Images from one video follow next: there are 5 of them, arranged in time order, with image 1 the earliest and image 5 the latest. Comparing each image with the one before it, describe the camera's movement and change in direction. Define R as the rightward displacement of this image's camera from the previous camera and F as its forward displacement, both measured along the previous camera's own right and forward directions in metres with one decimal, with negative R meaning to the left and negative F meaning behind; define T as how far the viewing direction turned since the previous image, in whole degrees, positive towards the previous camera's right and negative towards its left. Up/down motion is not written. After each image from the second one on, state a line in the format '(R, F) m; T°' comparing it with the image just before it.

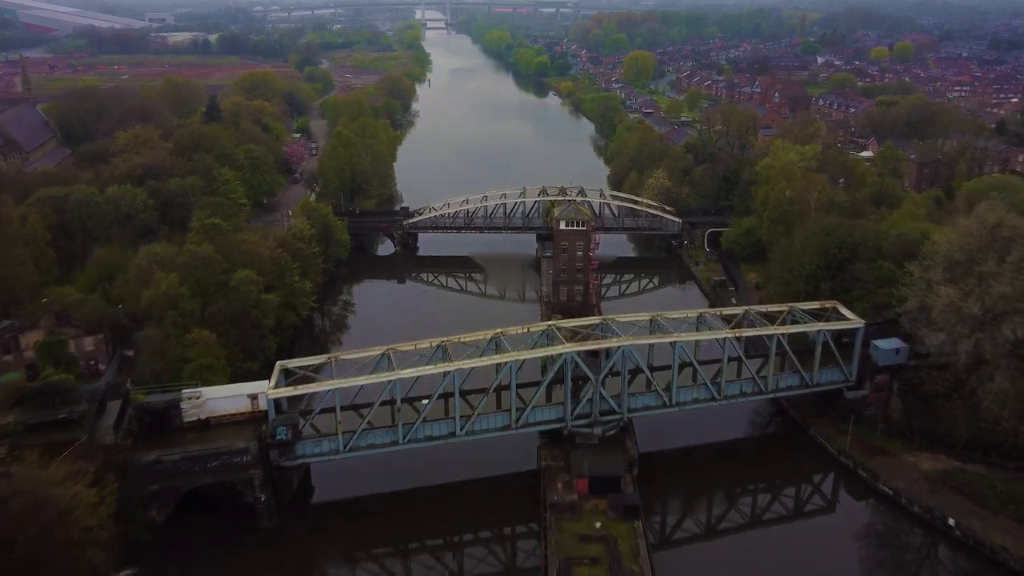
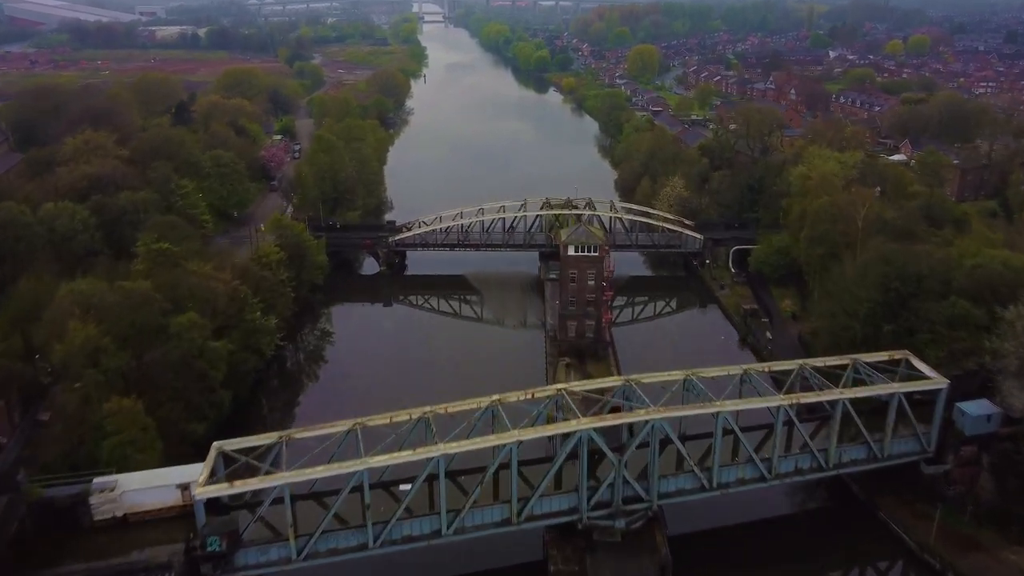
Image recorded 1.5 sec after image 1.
(0.0, +4.7) m; 0°
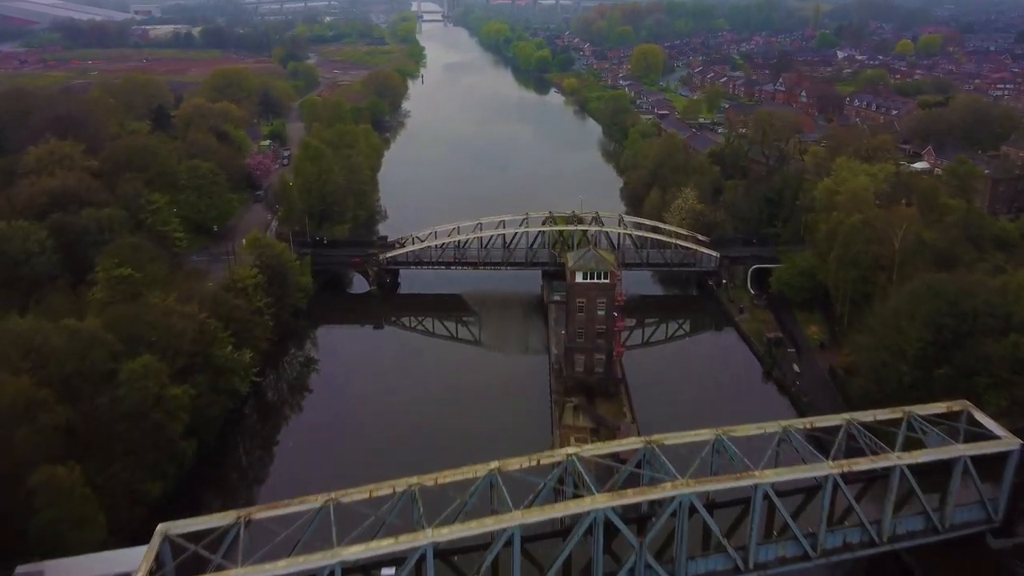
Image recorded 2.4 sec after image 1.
(0.0, +2.8) m; 0°
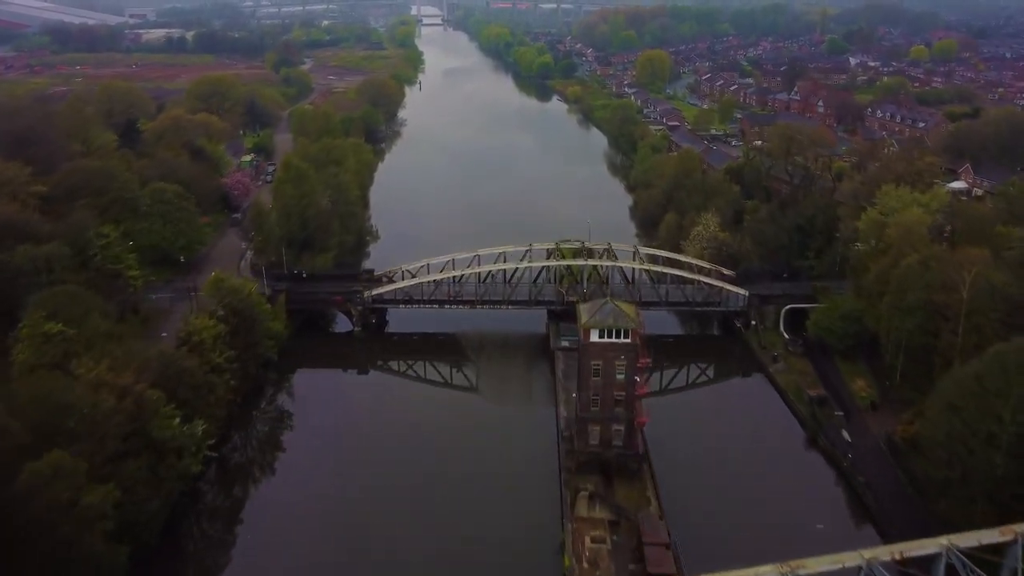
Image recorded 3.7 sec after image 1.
(-0.1, +3.9) m; 0°
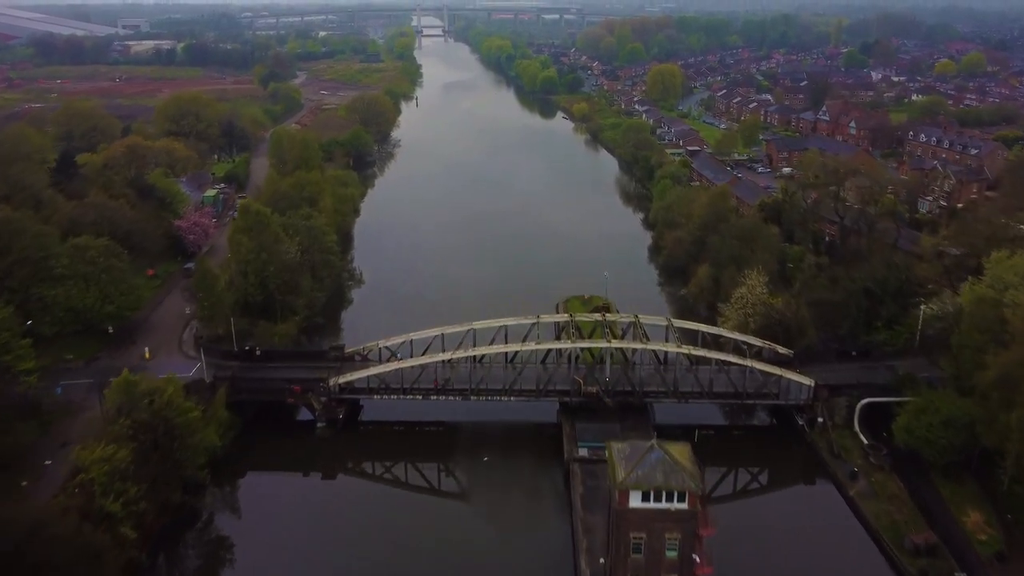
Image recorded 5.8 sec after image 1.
(-0.1, +6.2) m; 0°
